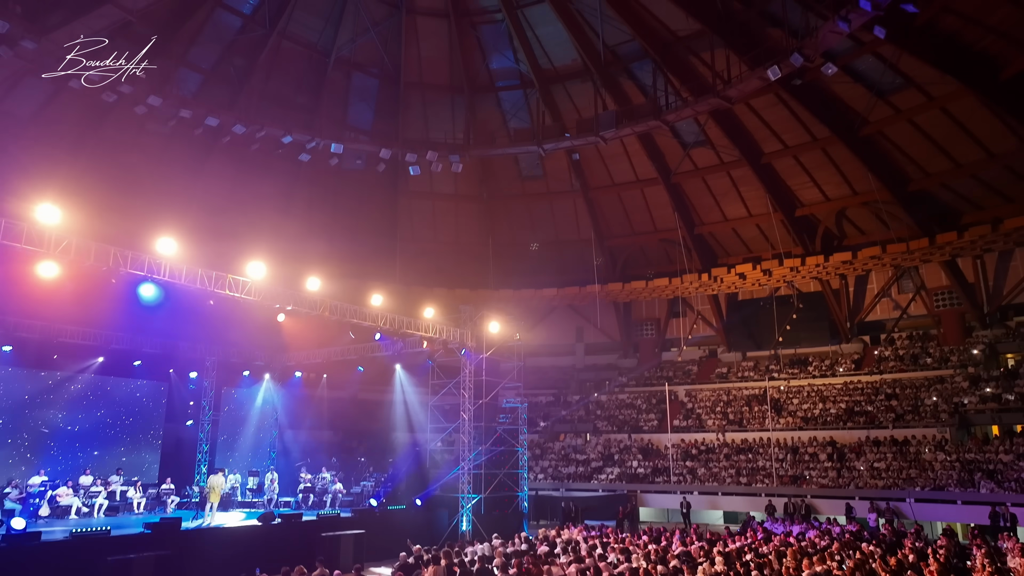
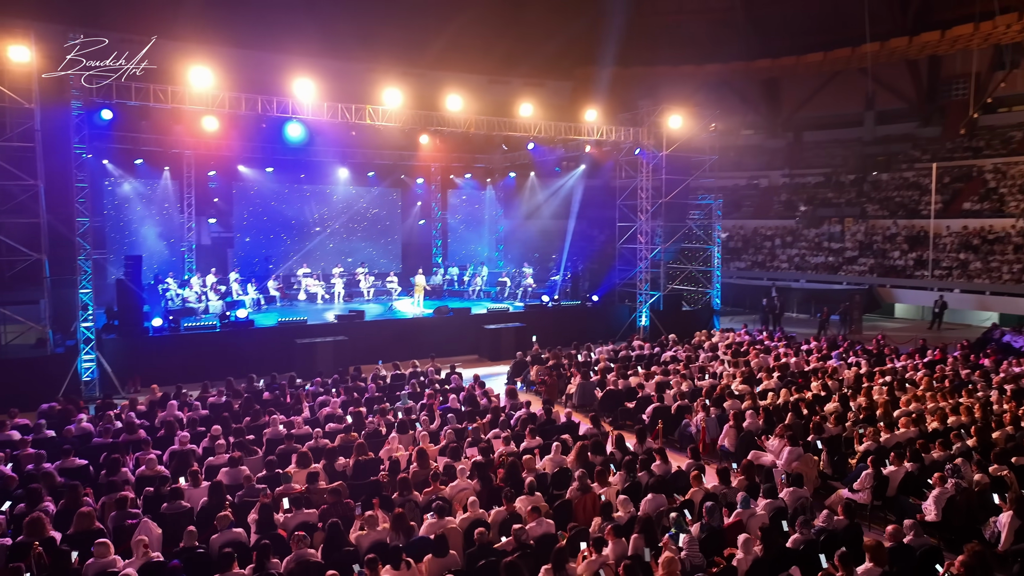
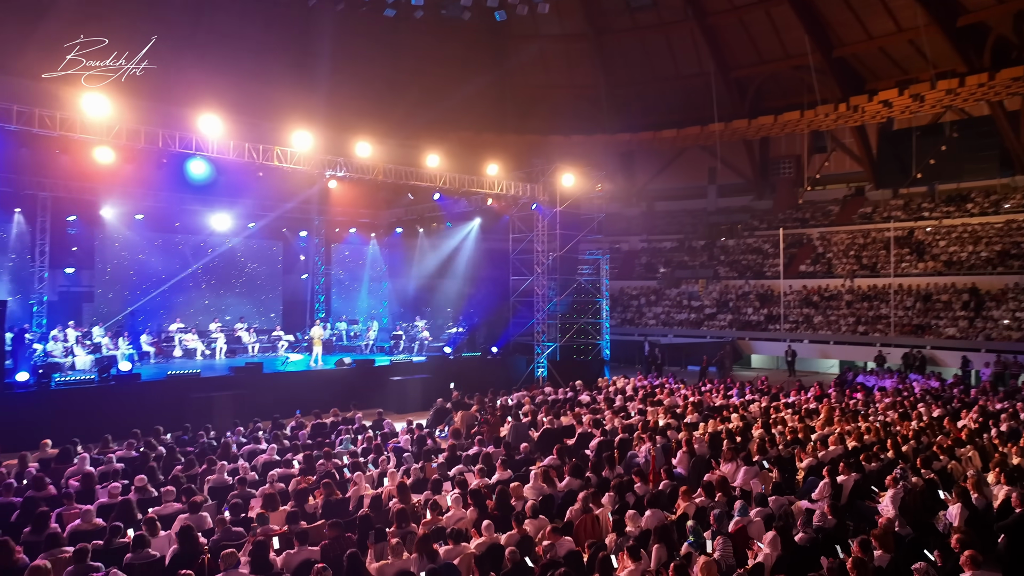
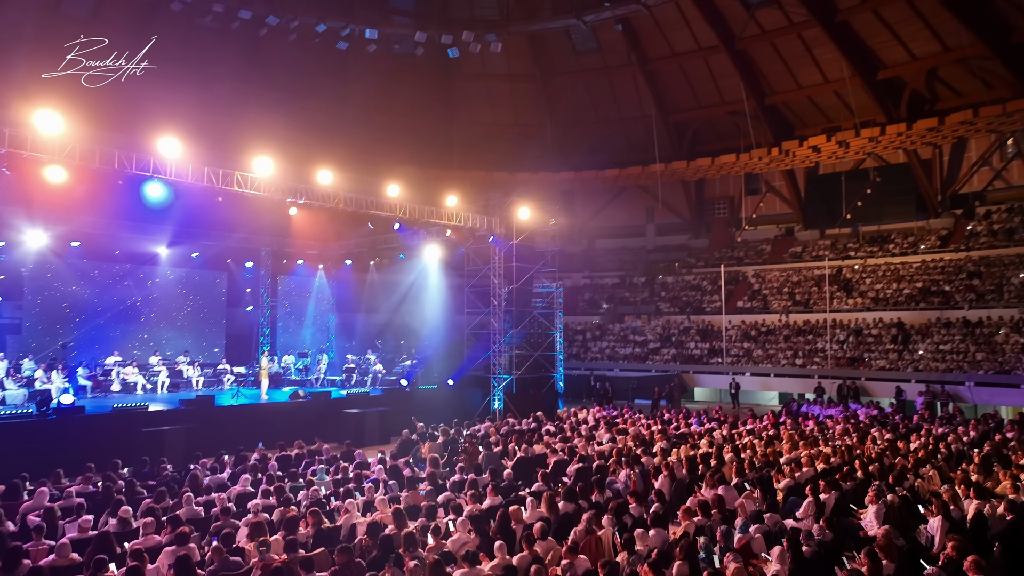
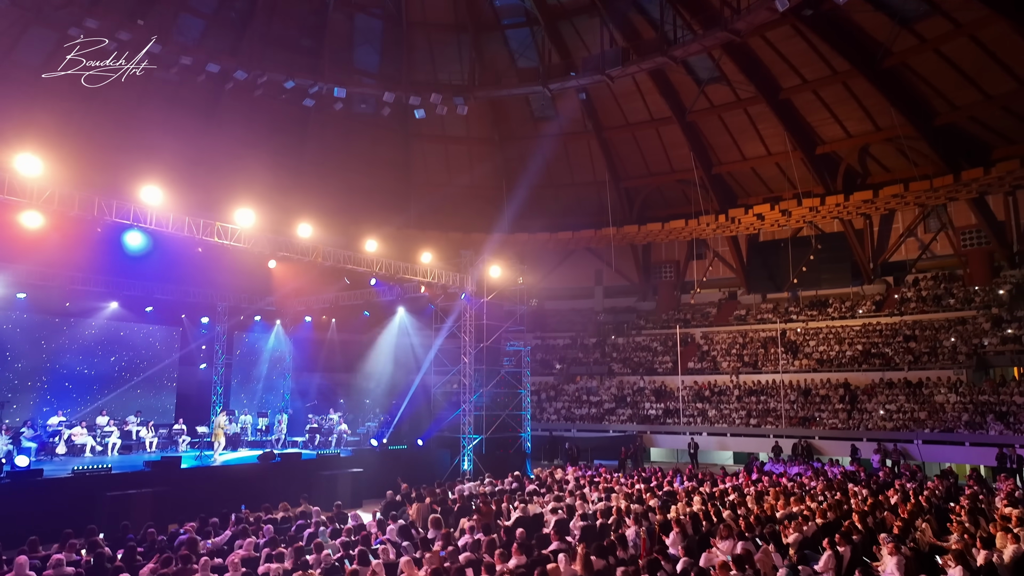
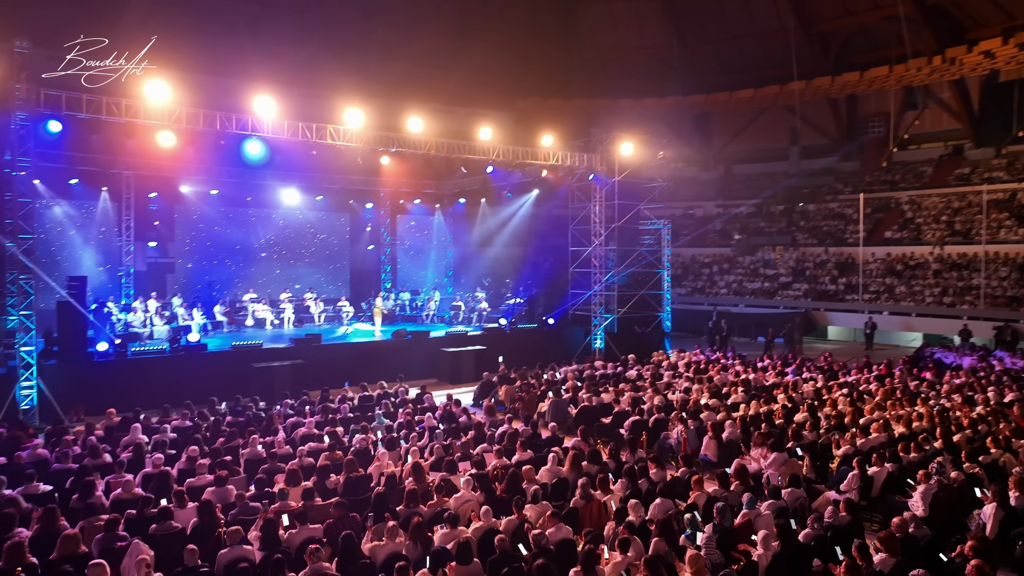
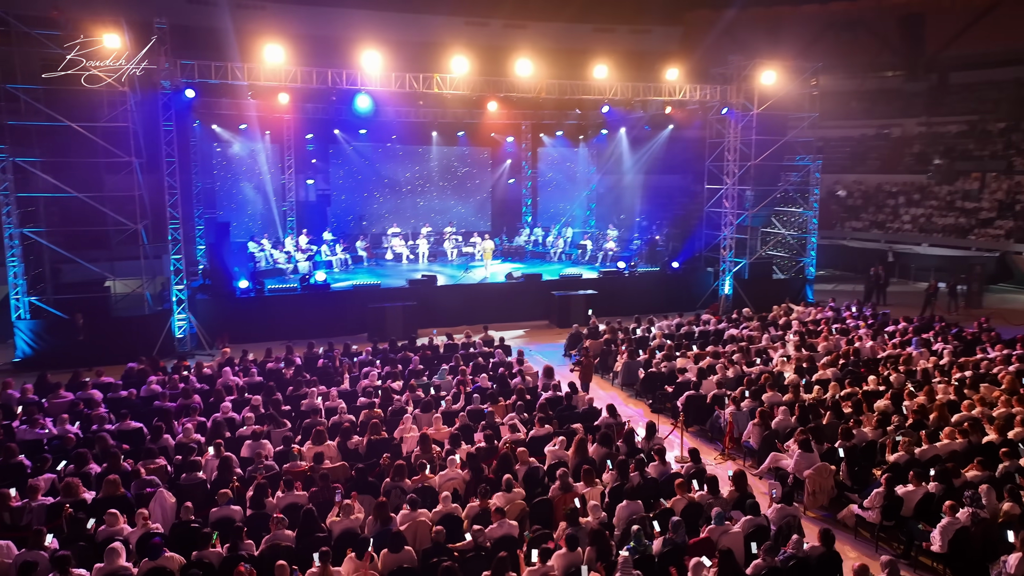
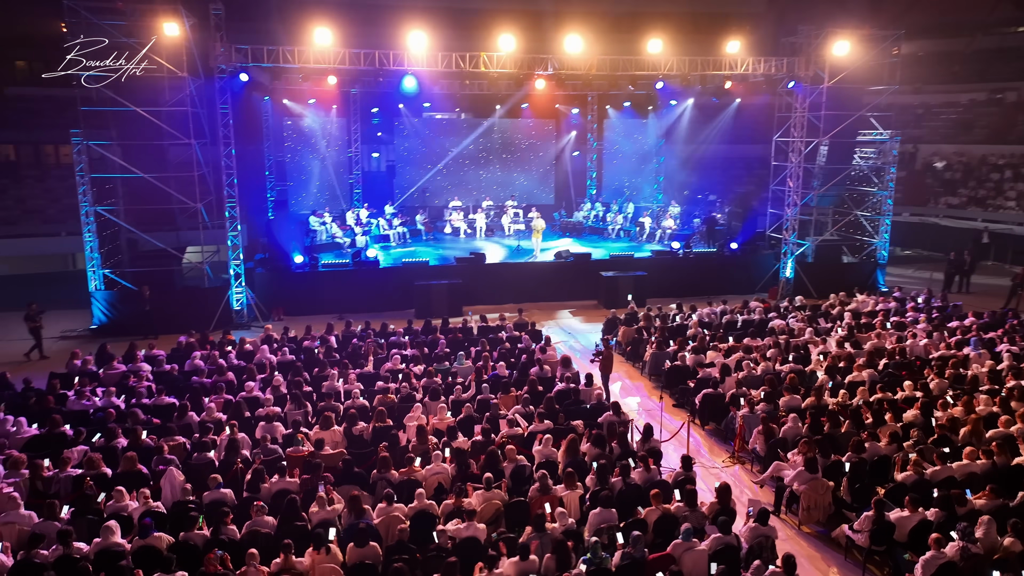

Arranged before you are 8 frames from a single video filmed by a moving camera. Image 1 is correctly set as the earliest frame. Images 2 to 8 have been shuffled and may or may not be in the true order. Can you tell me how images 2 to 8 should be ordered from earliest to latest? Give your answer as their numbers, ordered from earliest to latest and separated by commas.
5, 4, 3, 6, 2, 7, 8
